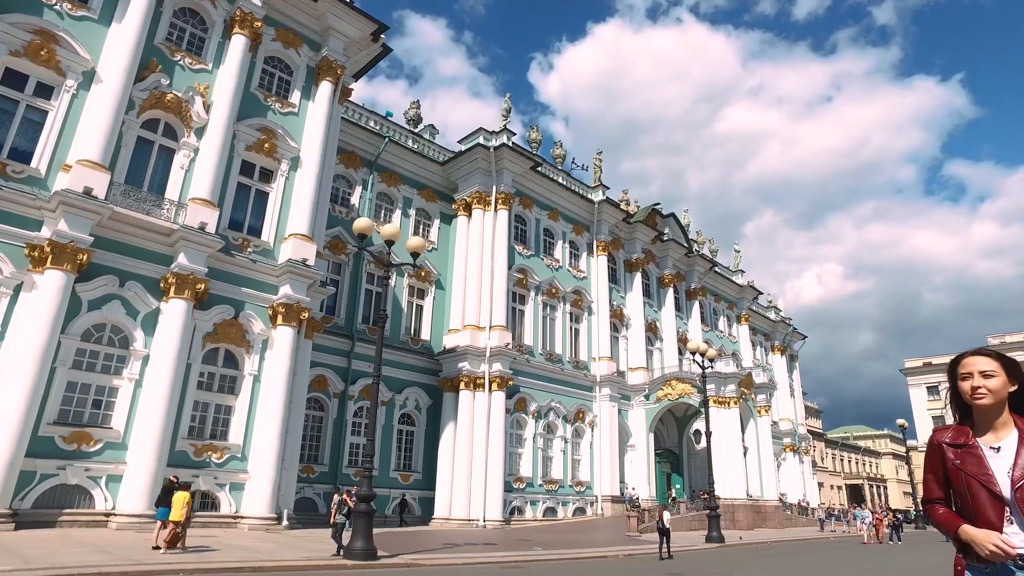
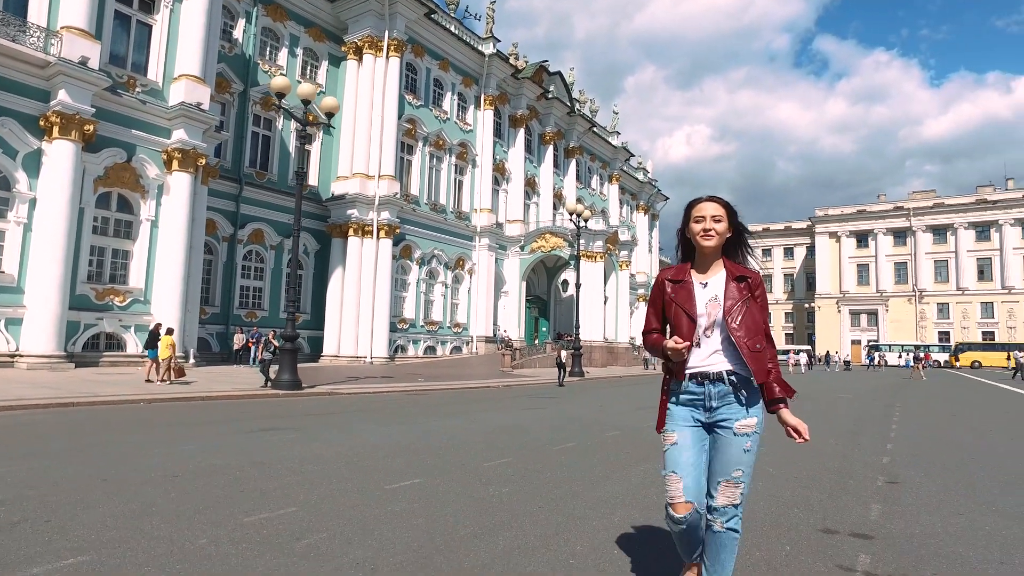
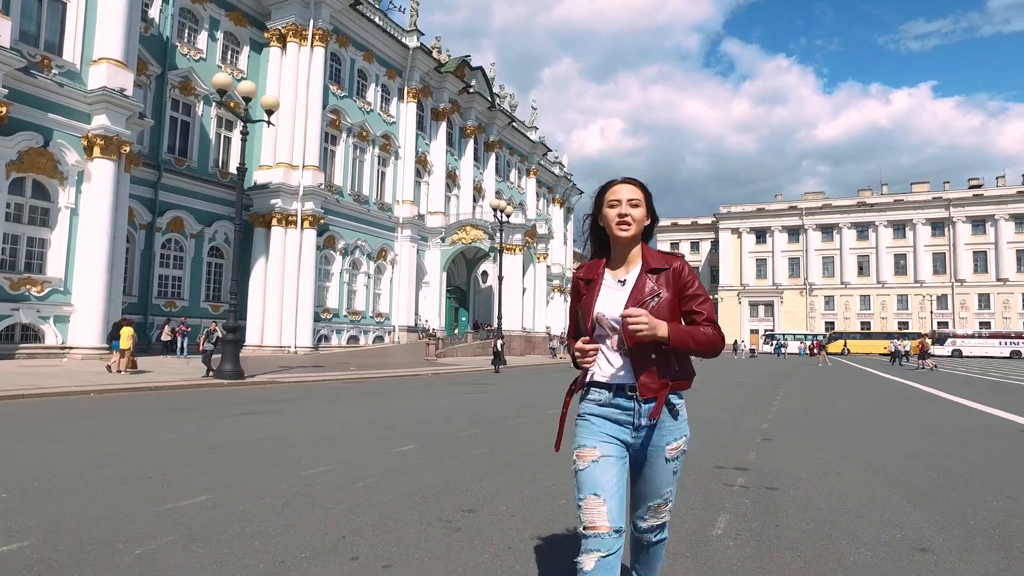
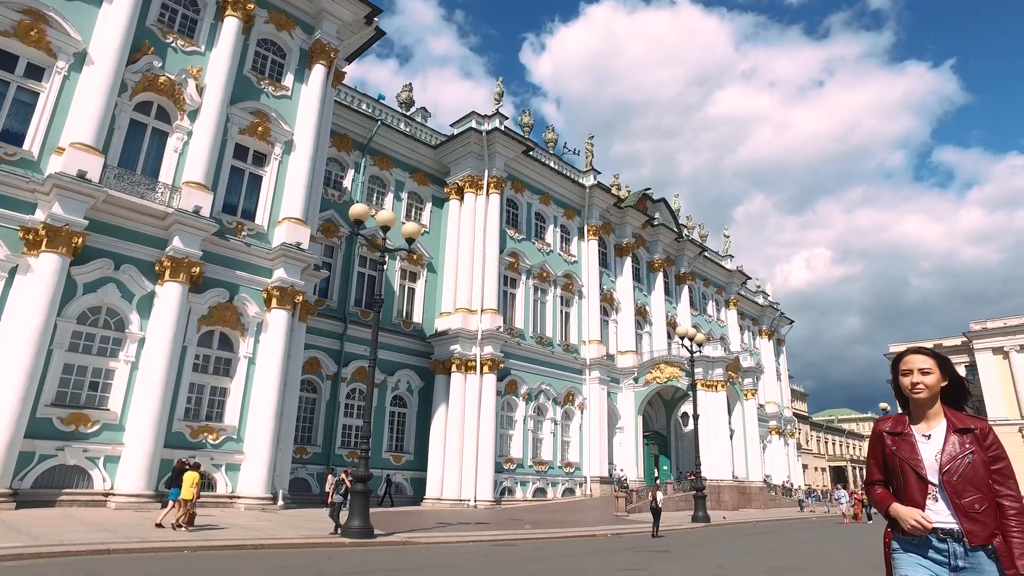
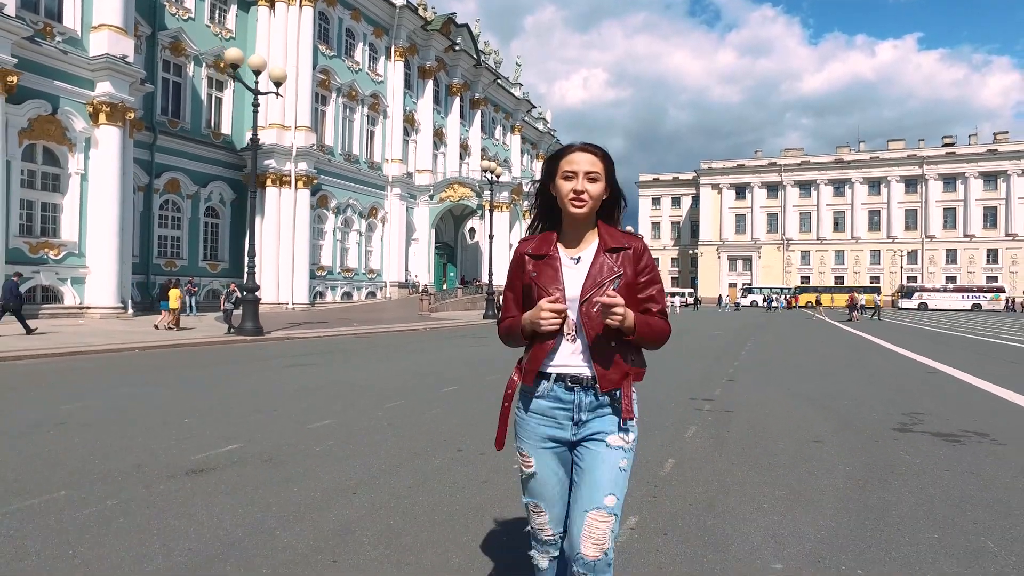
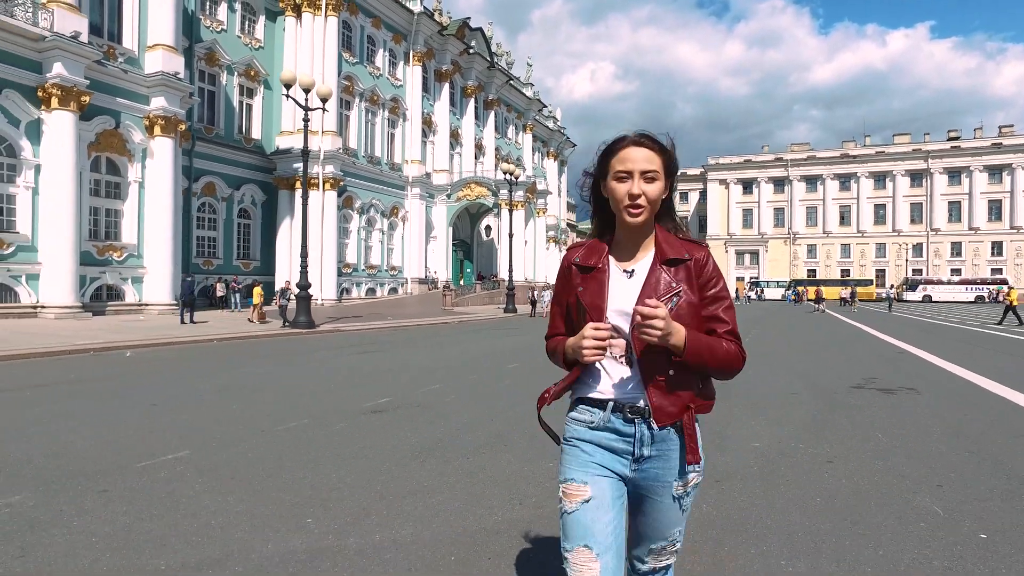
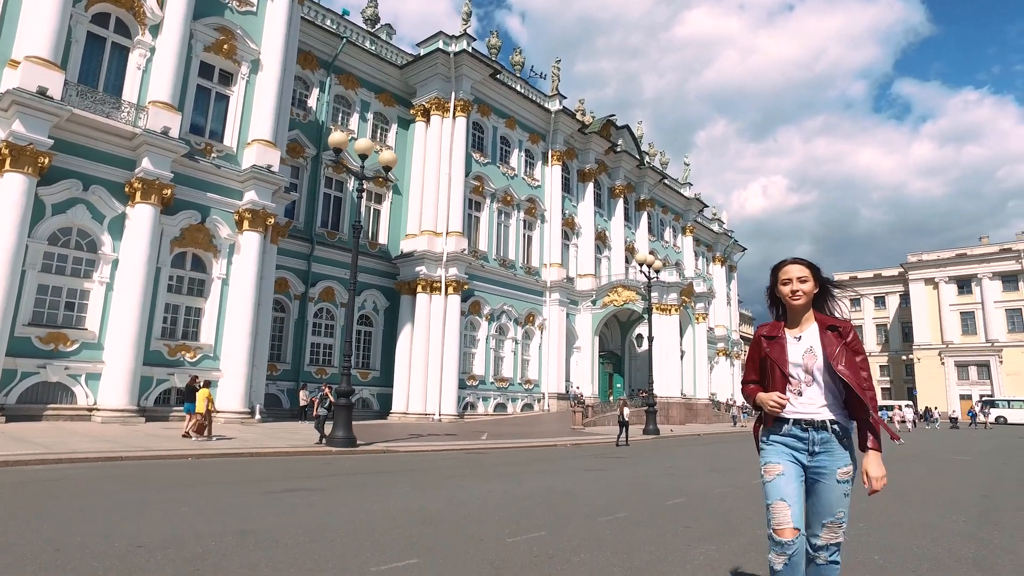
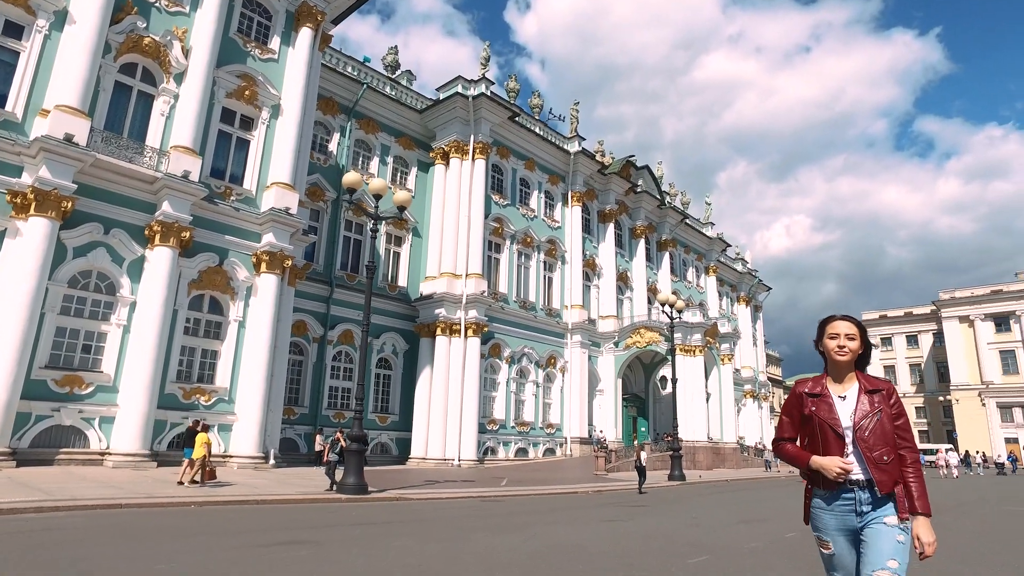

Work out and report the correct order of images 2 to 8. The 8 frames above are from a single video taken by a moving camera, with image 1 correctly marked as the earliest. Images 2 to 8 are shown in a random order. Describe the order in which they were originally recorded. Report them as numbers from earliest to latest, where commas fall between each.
4, 8, 7, 2, 3, 5, 6
